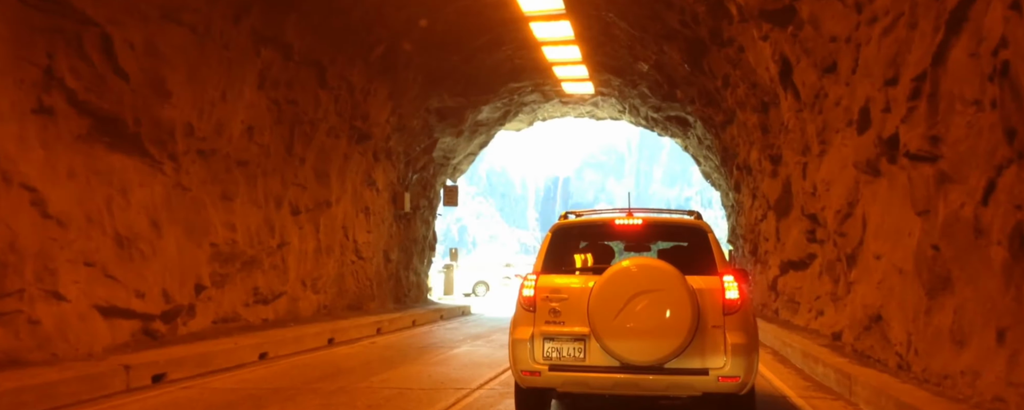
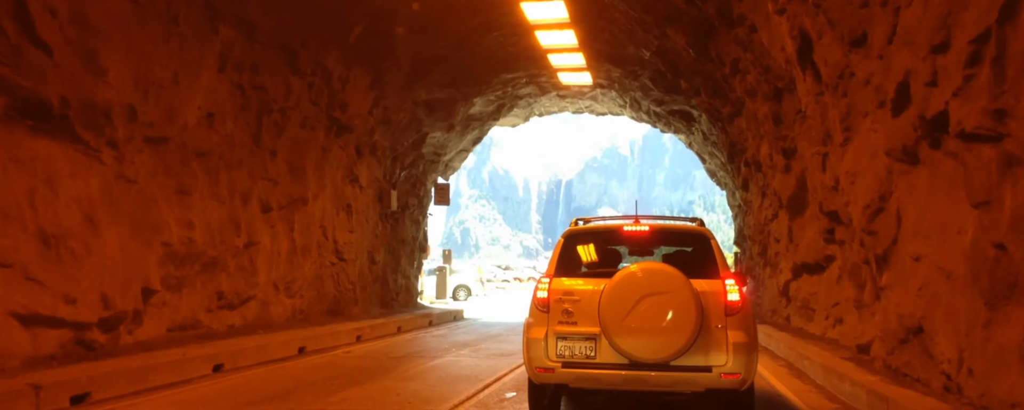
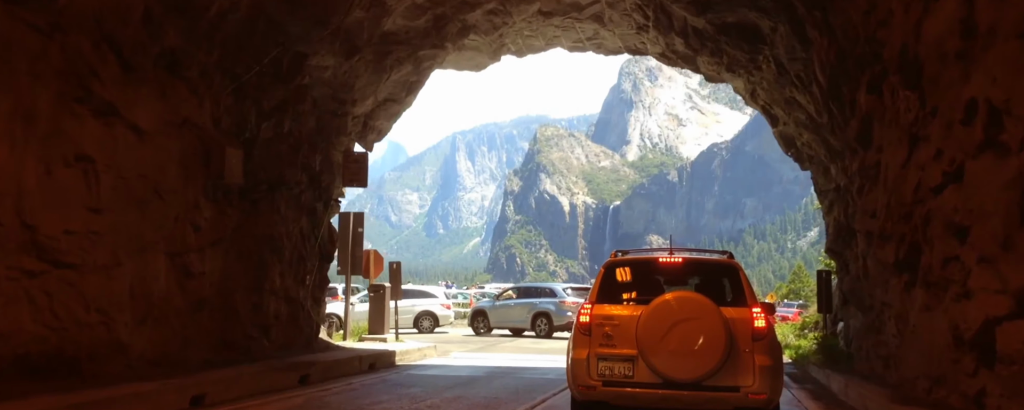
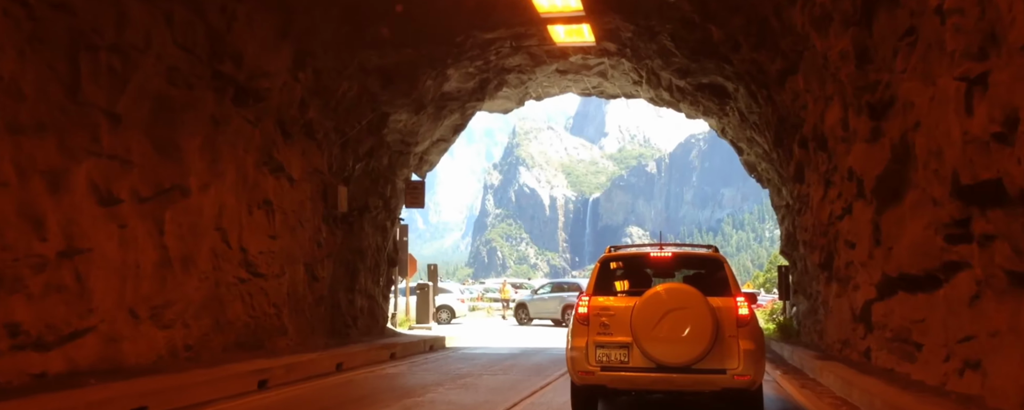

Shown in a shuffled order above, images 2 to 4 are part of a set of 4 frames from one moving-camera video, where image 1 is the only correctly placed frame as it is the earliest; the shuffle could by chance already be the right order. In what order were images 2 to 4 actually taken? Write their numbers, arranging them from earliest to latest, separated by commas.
2, 4, 3
